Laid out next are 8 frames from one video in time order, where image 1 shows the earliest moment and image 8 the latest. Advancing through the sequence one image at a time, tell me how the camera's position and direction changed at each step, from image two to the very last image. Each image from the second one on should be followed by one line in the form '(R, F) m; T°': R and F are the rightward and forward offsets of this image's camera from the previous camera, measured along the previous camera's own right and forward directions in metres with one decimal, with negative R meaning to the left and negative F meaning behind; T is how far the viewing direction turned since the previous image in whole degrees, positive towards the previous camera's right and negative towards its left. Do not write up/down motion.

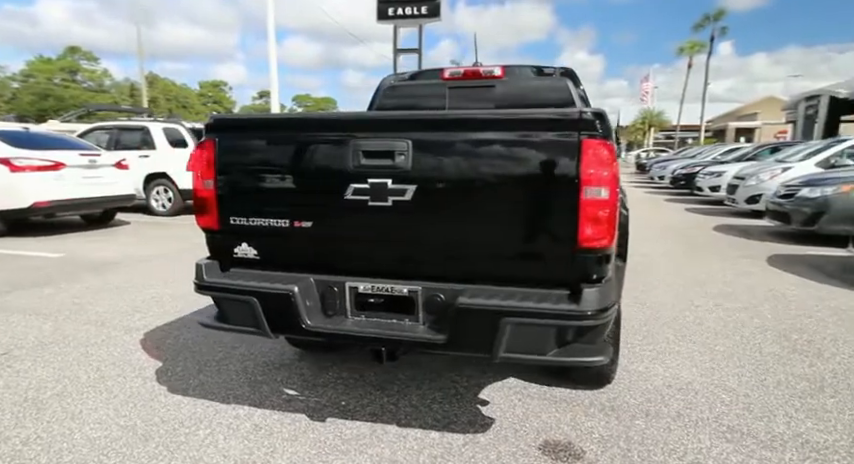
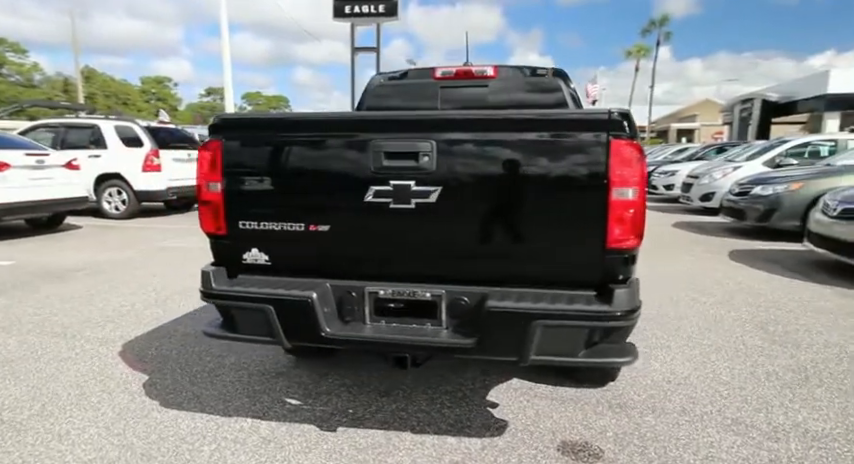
(-0.2, +0.1) m; +4°
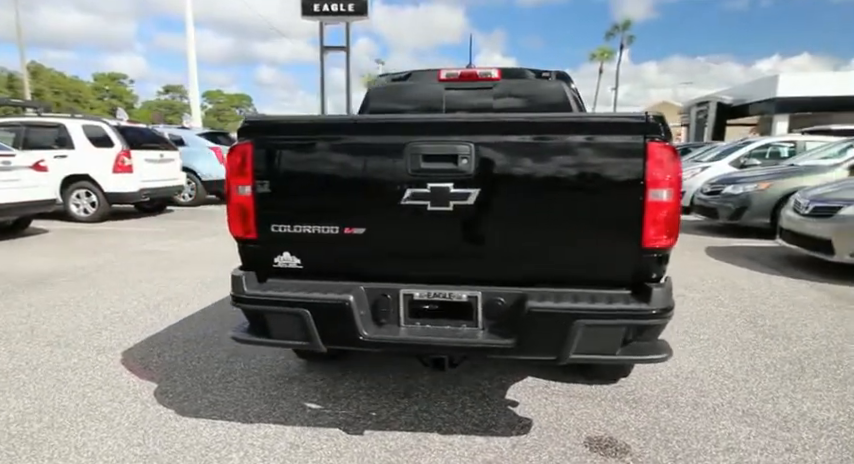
(-0.3, 0.0) m; +3°
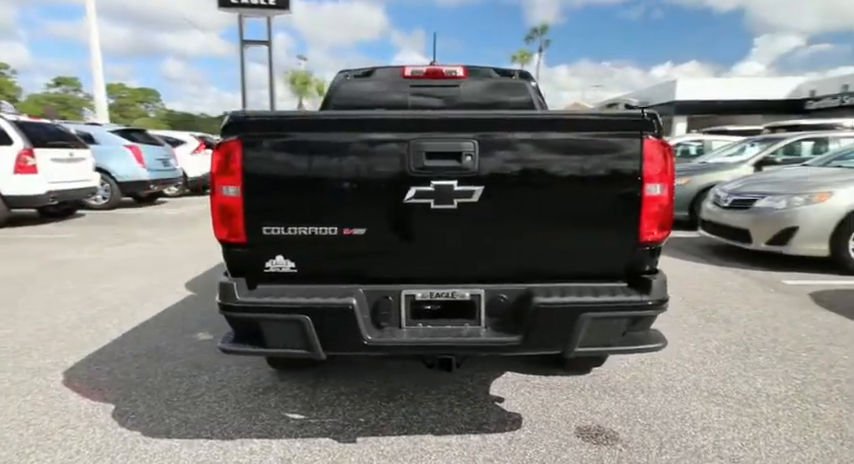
(-0.3, +0.1) m; +8°
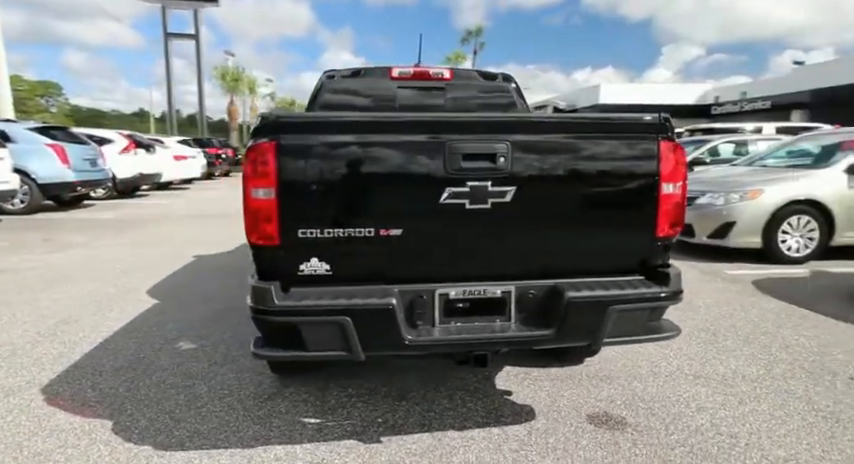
(-0.4, 0.0) m; +7°
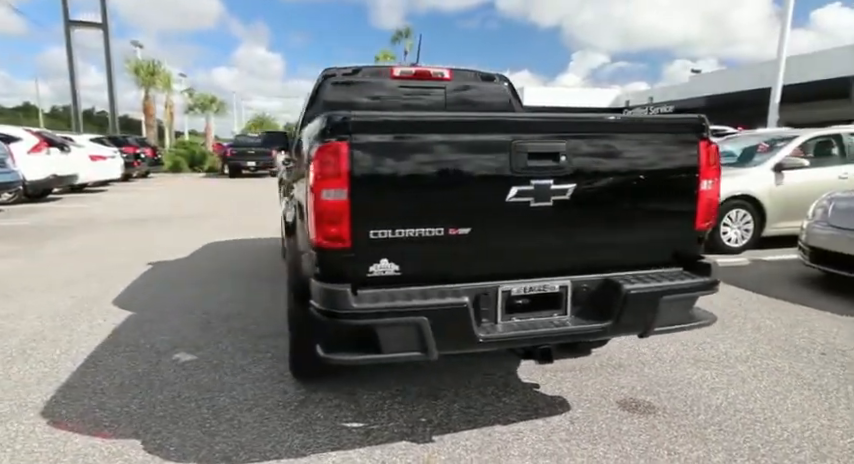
(-0.5, 0.0) m; +7°
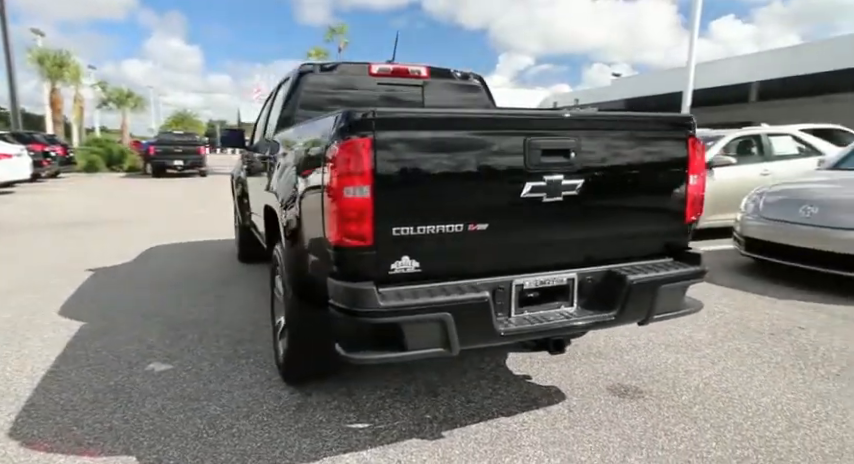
(-0.3, 0.0) m; +7°
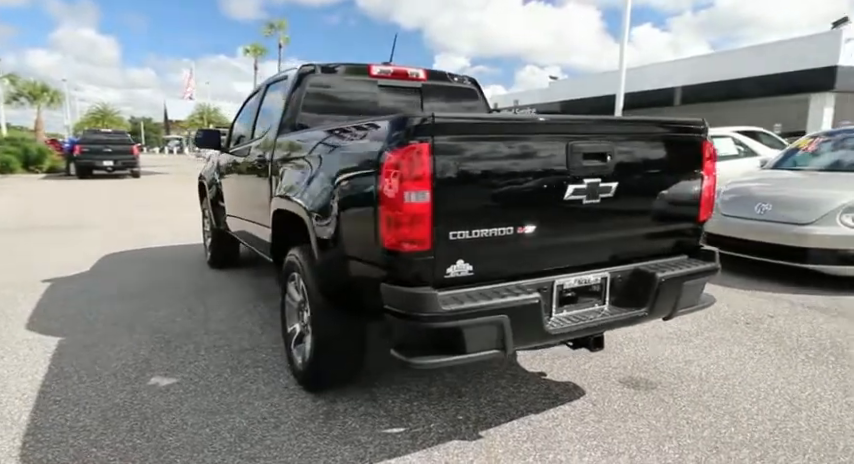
(-0.4, 0.0) m; +6°
